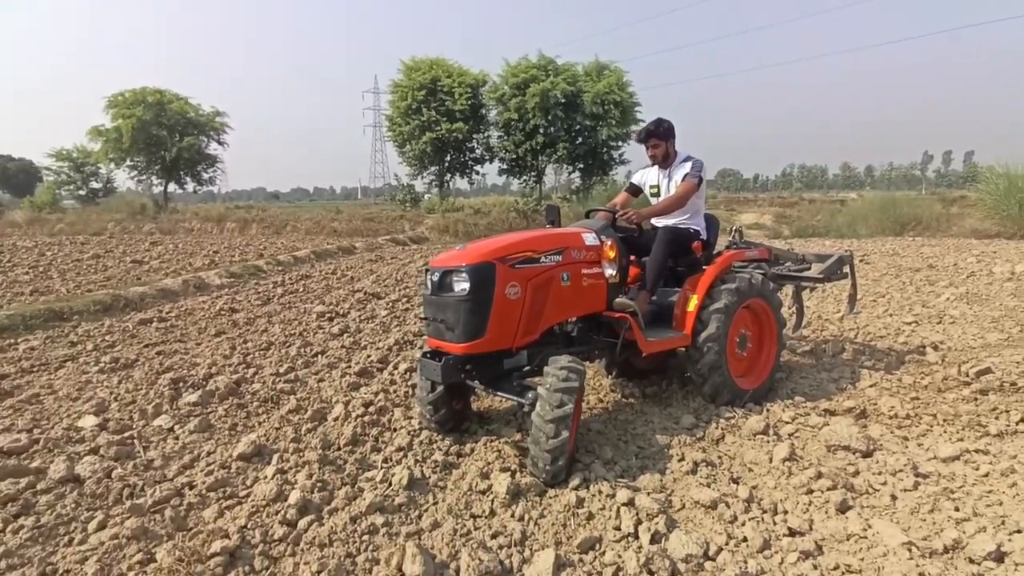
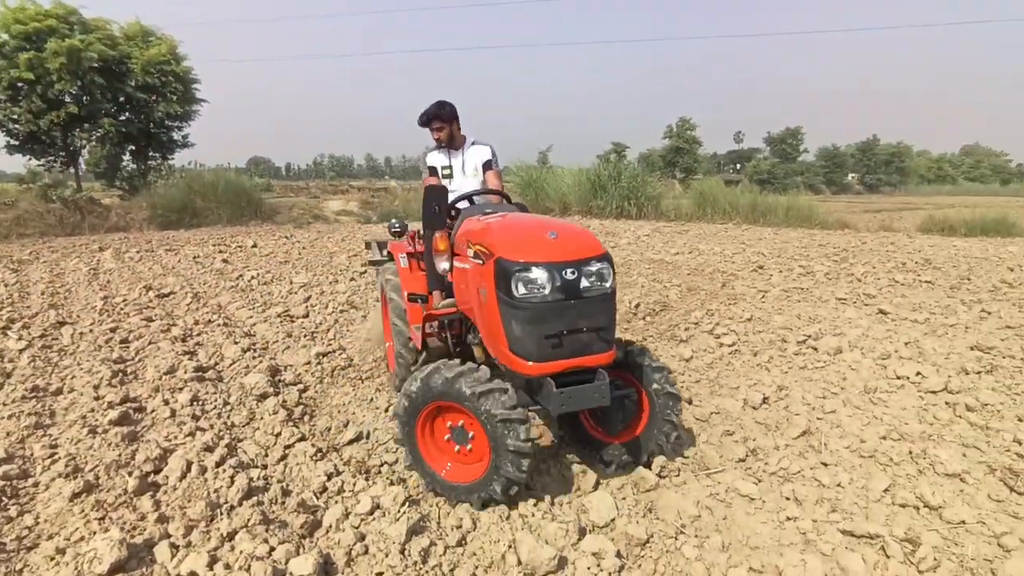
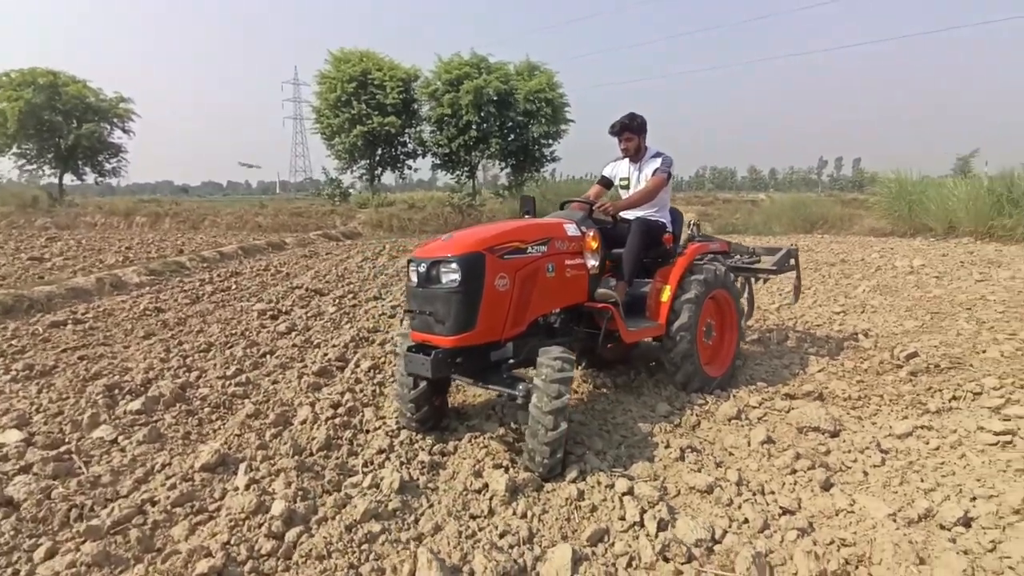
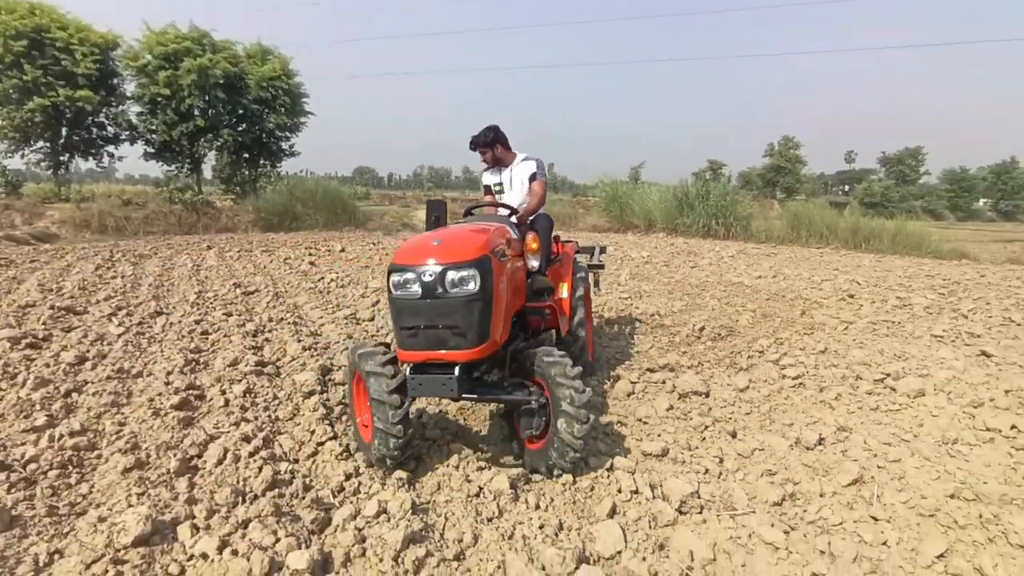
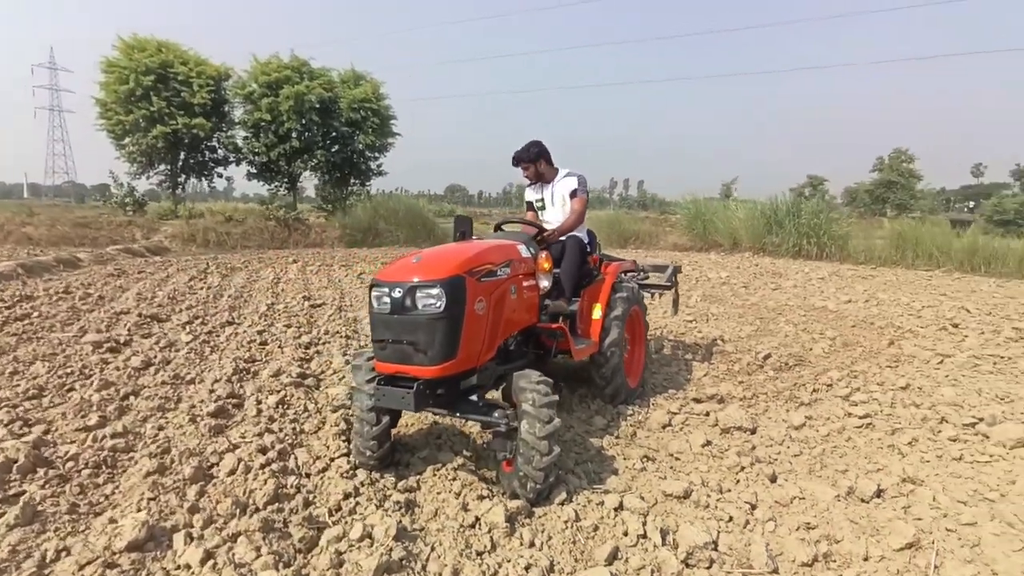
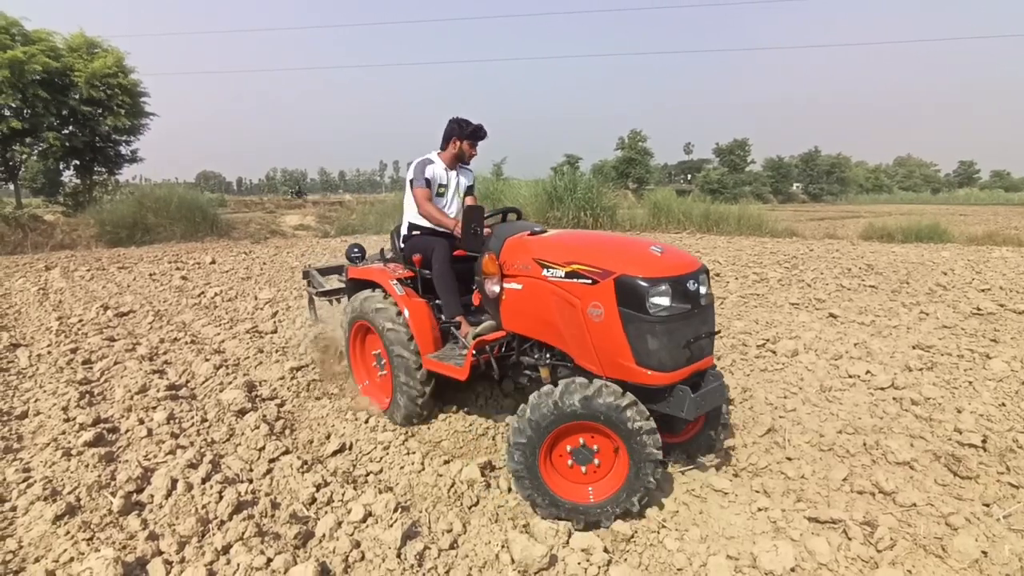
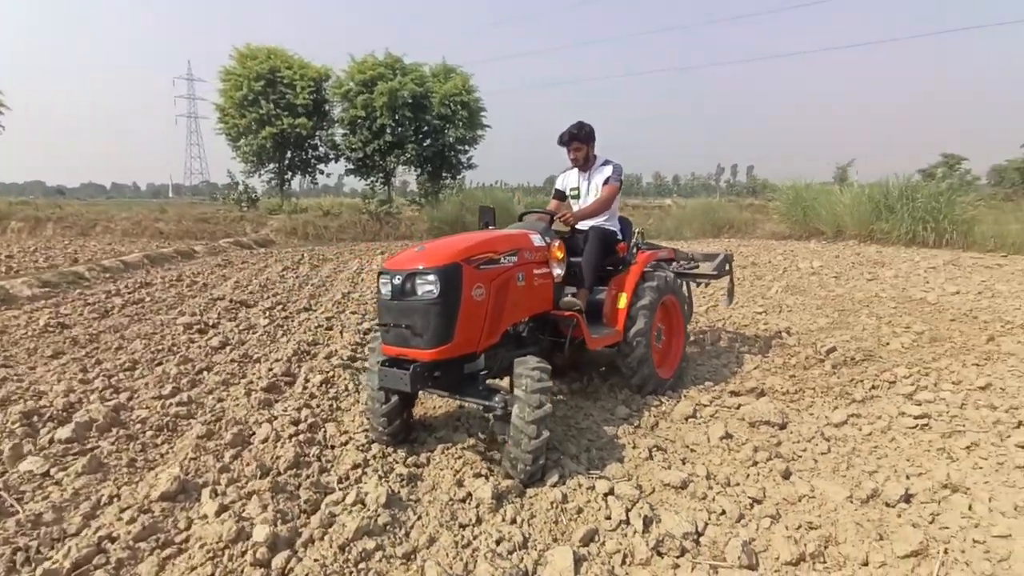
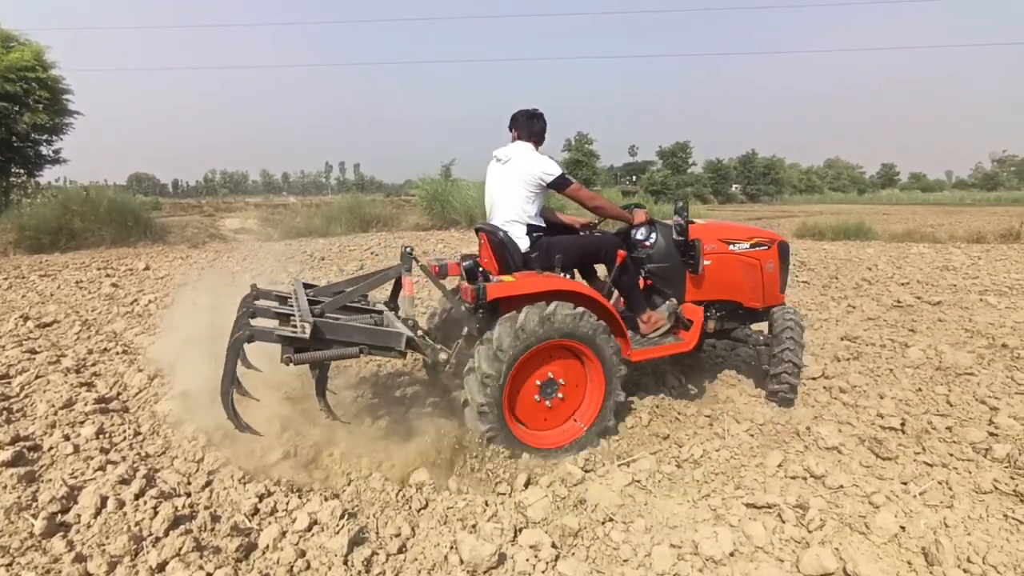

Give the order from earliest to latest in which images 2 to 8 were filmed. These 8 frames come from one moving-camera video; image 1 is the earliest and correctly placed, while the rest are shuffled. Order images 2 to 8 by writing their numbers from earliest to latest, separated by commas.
3, 7, 5, 4, 2, 6, 8
